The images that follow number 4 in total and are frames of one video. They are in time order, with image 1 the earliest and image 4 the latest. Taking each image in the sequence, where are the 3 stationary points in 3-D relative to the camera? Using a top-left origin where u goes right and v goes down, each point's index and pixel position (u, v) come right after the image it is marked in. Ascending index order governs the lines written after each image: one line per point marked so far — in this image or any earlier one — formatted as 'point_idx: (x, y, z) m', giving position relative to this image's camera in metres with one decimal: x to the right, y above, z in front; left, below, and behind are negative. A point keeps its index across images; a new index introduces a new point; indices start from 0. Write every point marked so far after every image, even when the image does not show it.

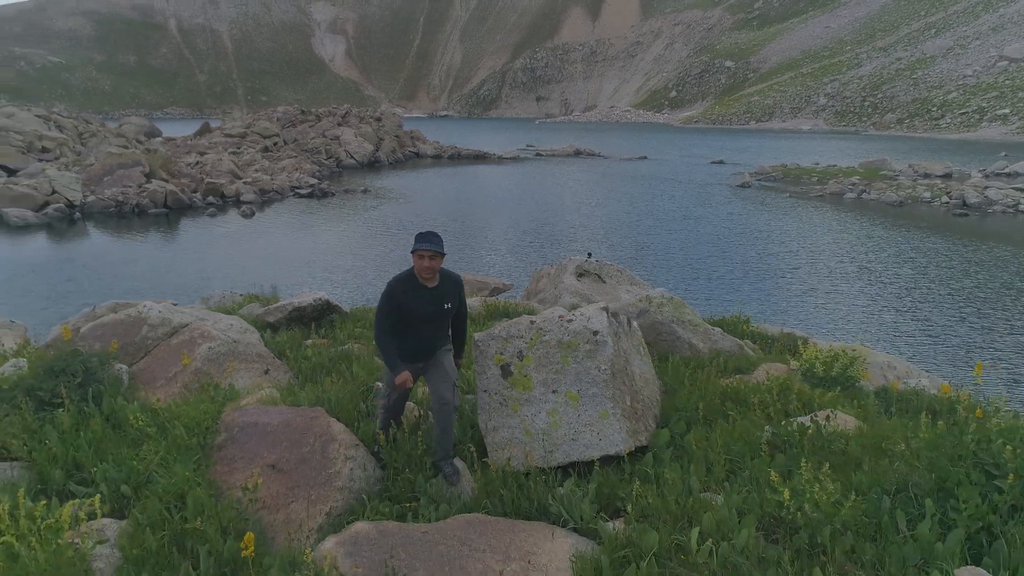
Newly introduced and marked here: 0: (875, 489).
0: (+1.7, -0.9, +3.2) m
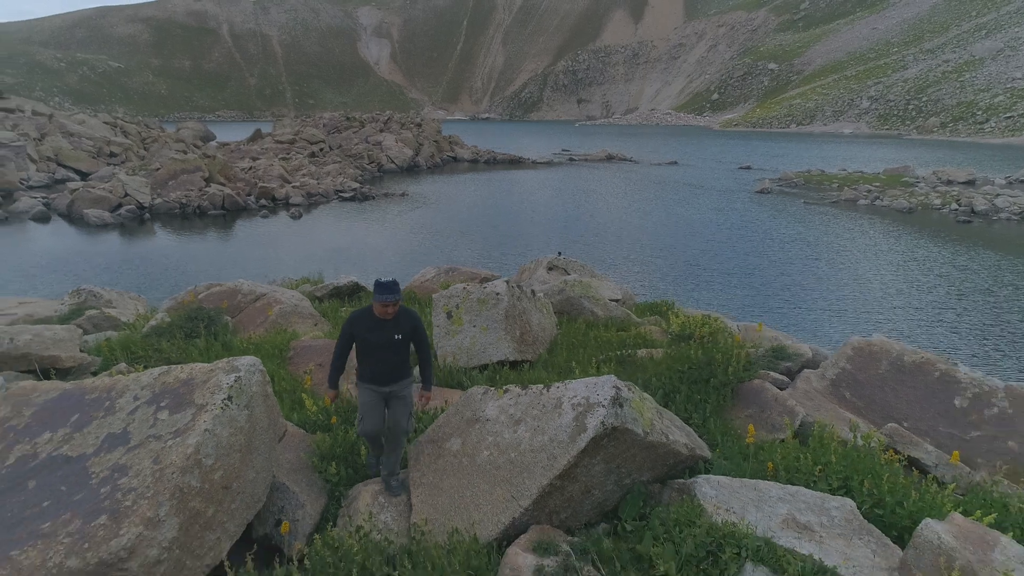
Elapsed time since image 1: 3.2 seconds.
0: (+1.1, -0.8, +6.1) m
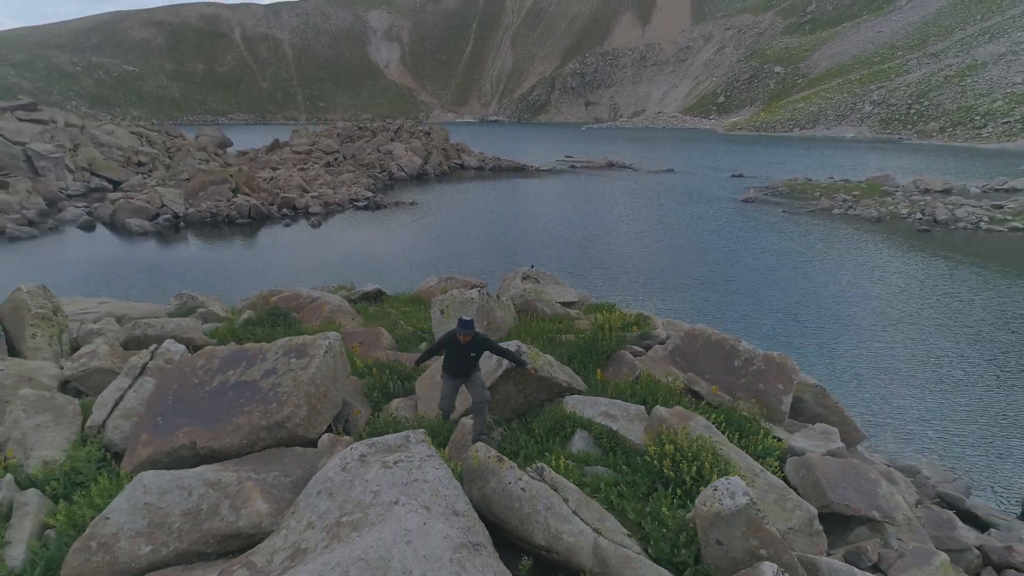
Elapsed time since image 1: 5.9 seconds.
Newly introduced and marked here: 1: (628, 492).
0: (+0.6, -0.9, +10.1) m
1: (+1.1, -1.9, +6.5) m
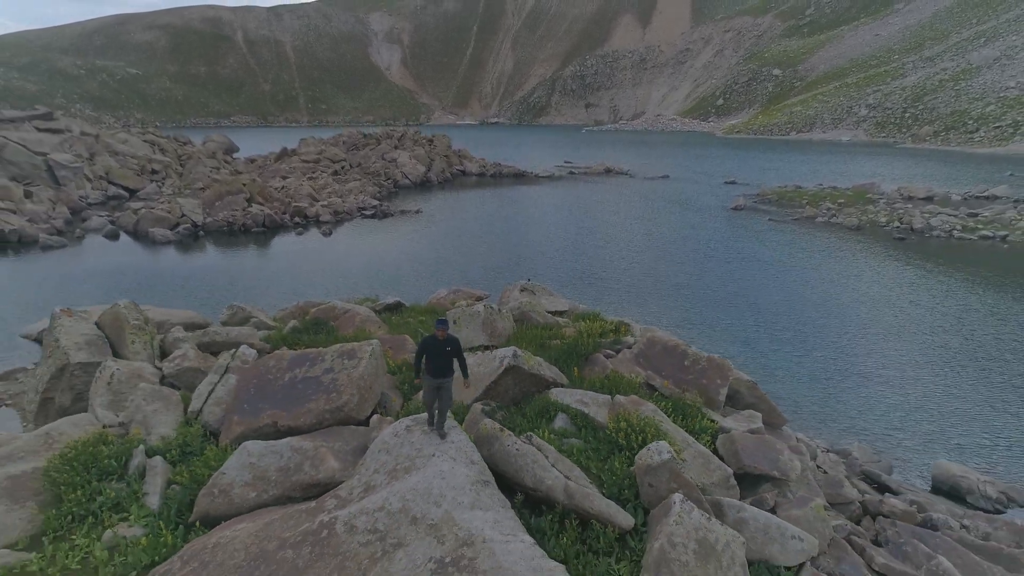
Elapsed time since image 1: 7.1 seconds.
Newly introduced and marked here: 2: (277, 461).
0: (+0.6, -1.2, +12.7) m
1: (+1.0, -2.2, +9.1) m
2: (-3.0, -2.2, +9.0) m
